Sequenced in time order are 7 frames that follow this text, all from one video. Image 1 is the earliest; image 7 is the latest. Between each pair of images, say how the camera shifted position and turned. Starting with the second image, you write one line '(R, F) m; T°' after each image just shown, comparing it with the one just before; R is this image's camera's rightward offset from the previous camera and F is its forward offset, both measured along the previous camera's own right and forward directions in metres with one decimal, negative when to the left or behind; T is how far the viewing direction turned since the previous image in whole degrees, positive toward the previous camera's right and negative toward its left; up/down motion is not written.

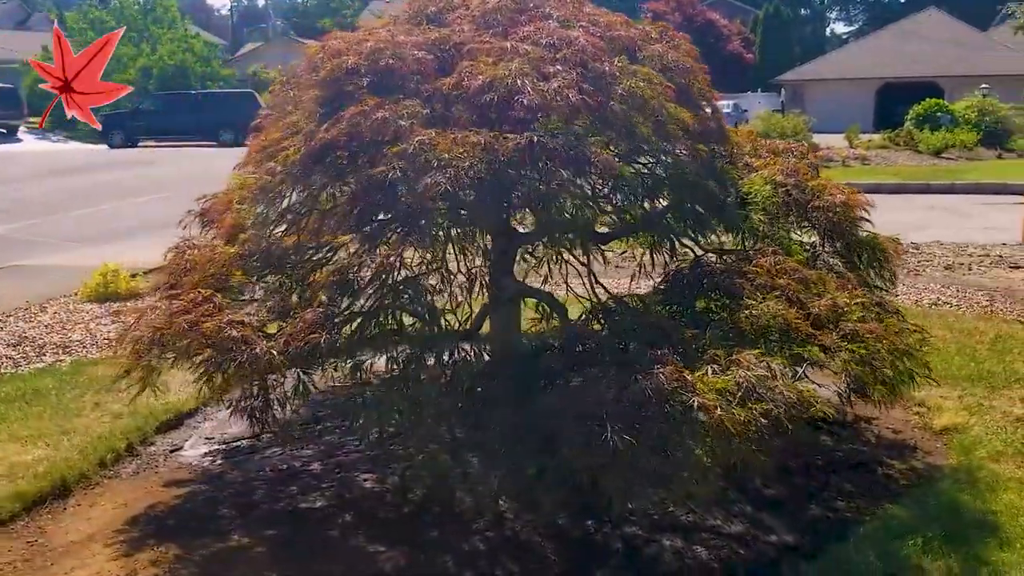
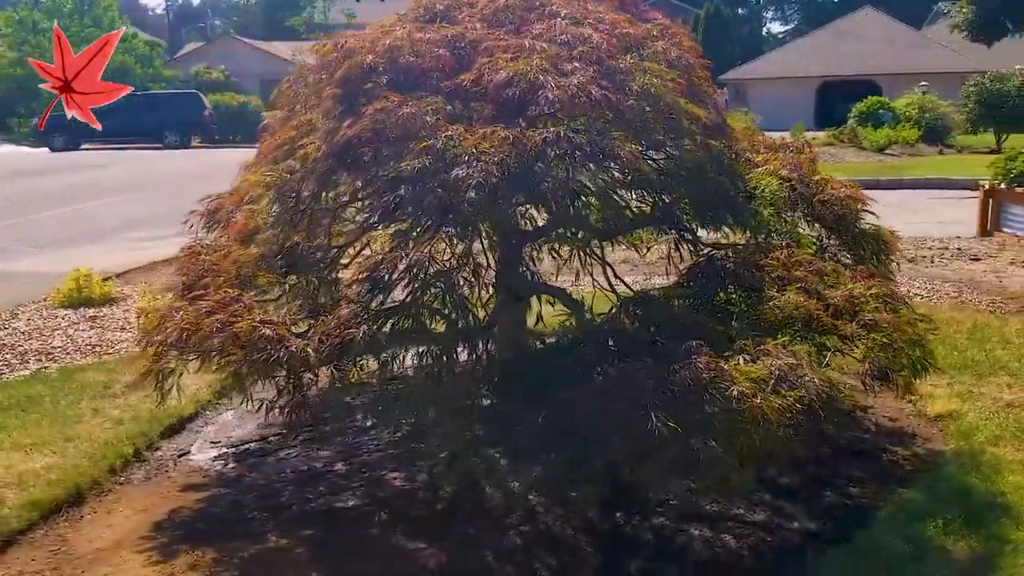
(-0.3, 0.0) m; +3°
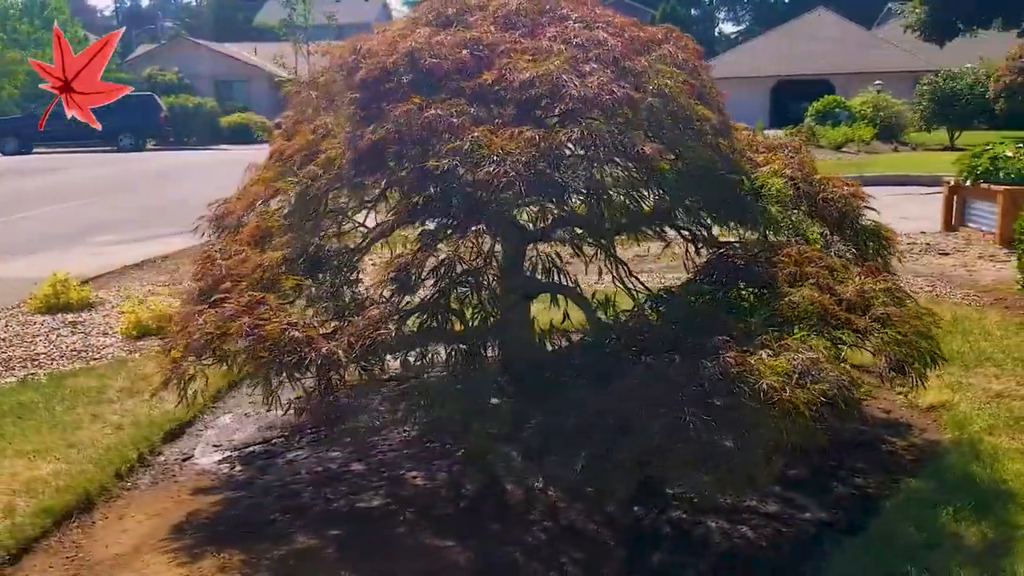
(-0.2, 0.0) m; +2°
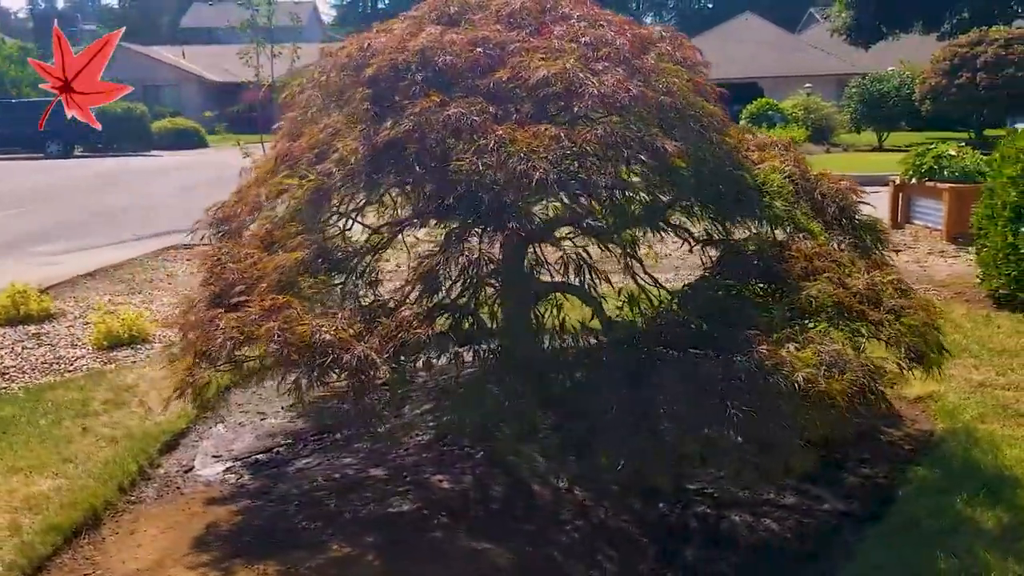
(-0.3, 0.0) m; +4°
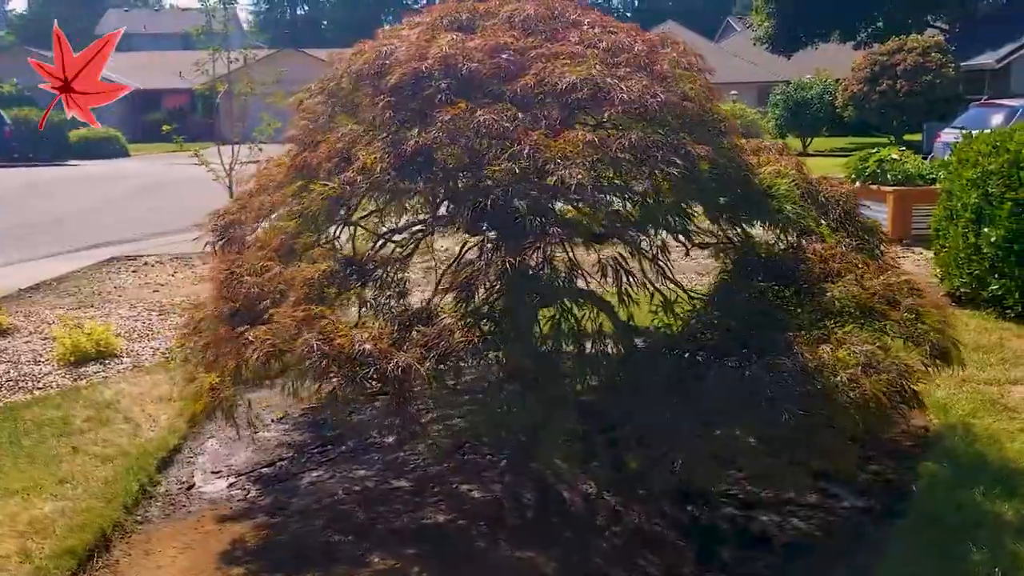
(-0.4, 0.0) m; +4°
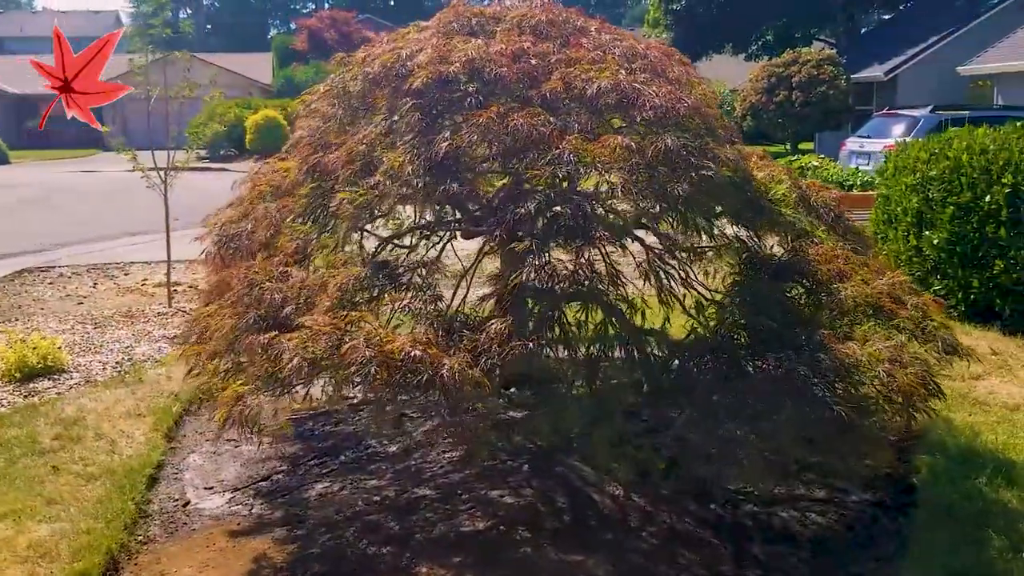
(-0.5, 0.0) m; +6°
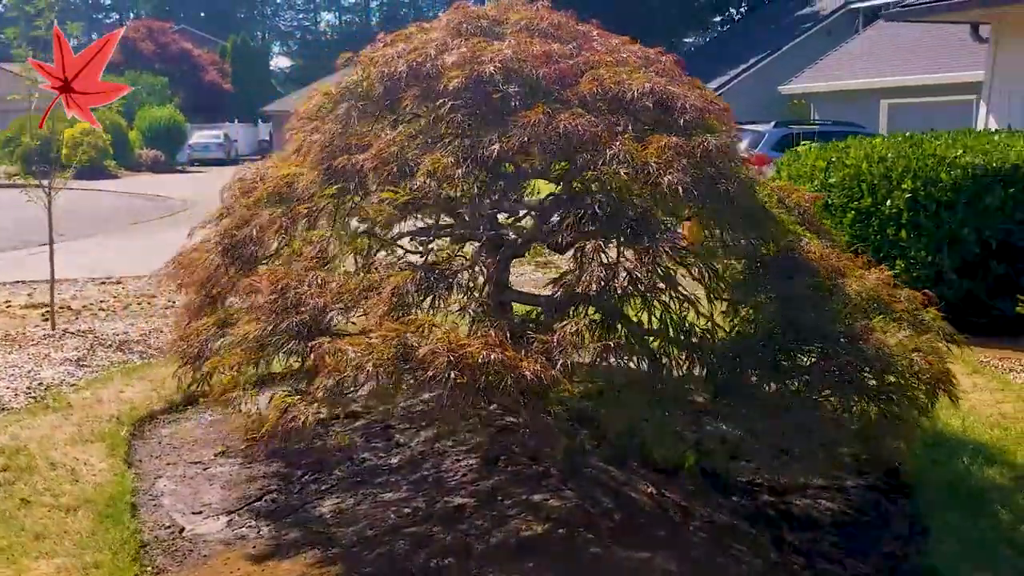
(-0.8, +0.1) m; +10°
